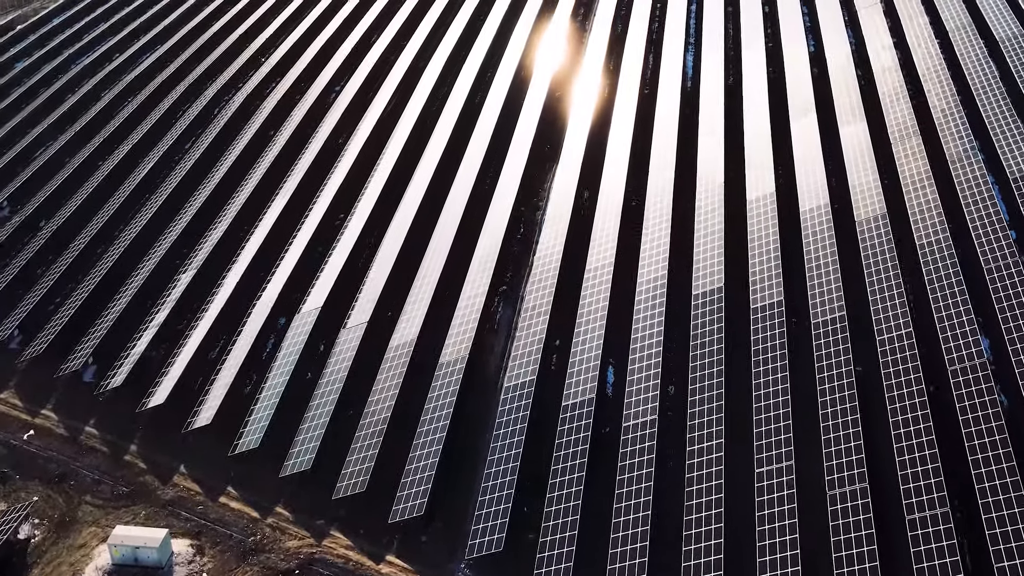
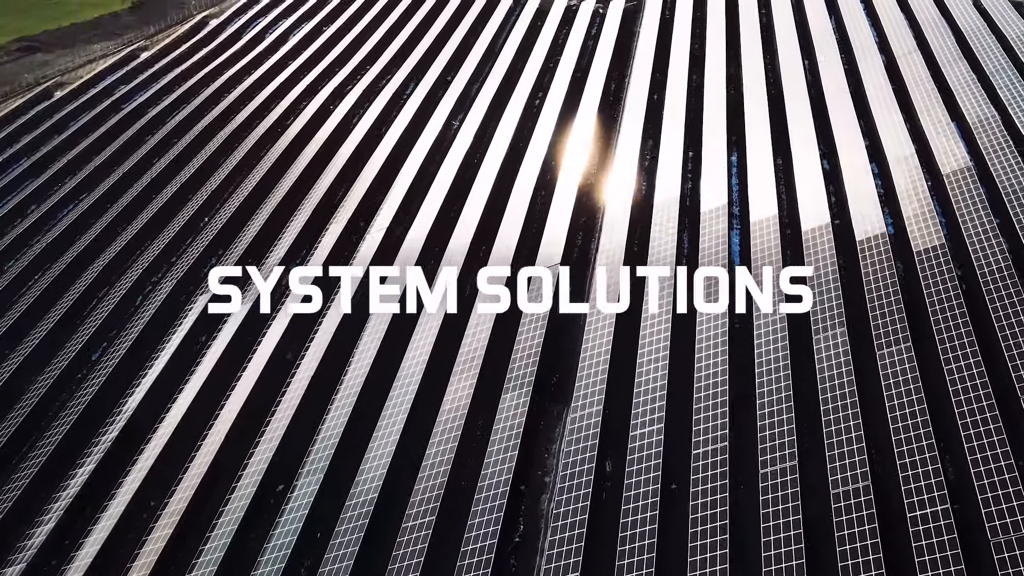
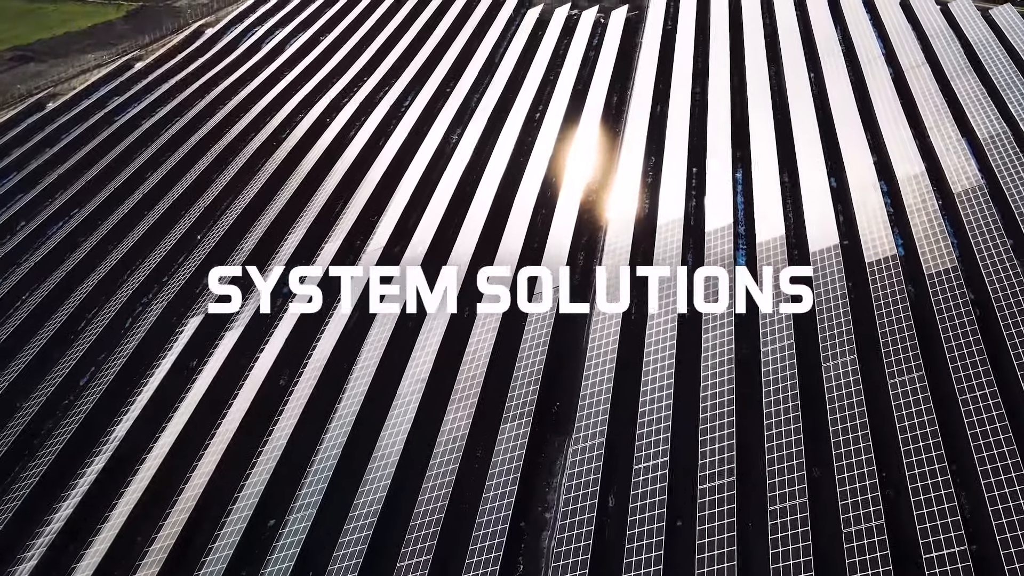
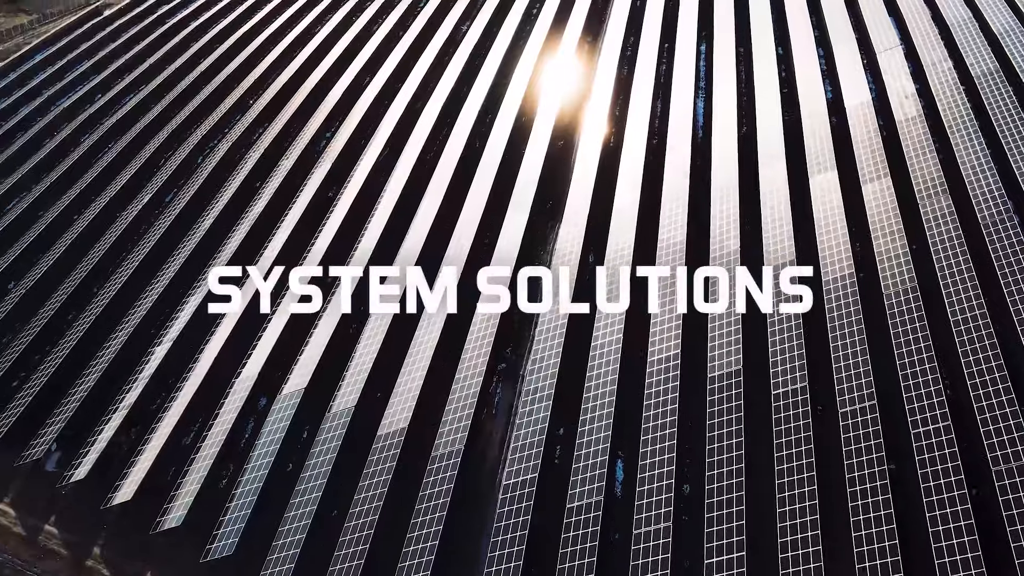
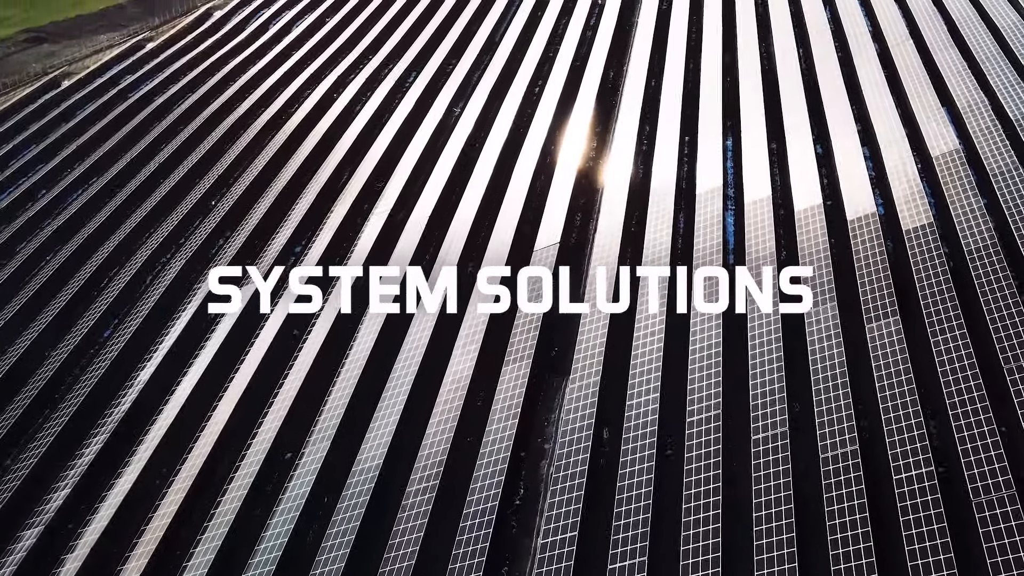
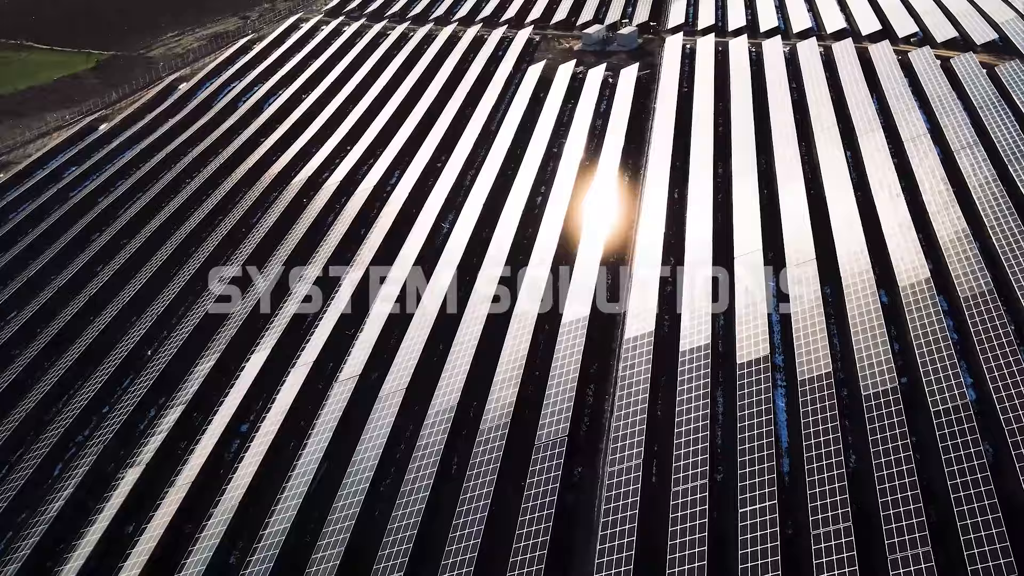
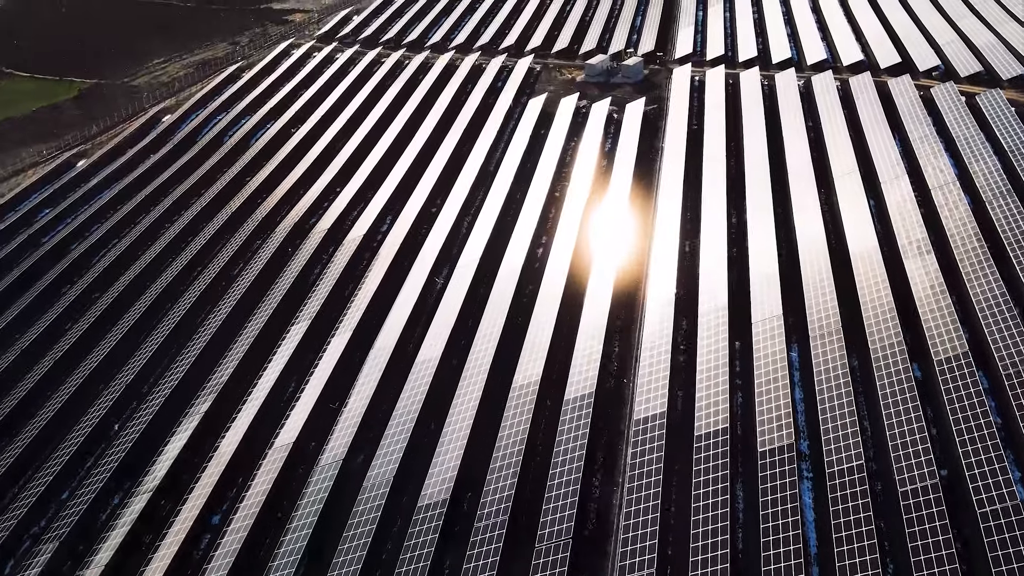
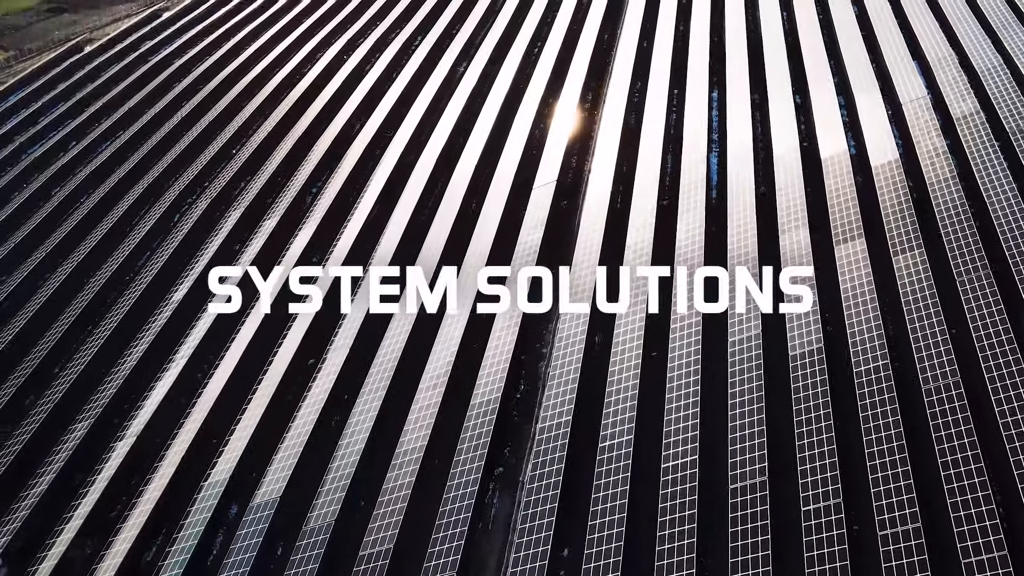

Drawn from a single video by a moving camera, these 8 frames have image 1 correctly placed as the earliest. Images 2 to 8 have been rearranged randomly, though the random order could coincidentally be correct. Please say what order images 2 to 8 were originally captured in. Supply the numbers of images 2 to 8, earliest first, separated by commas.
4, 8, 5, 2, 3, 6, 7
